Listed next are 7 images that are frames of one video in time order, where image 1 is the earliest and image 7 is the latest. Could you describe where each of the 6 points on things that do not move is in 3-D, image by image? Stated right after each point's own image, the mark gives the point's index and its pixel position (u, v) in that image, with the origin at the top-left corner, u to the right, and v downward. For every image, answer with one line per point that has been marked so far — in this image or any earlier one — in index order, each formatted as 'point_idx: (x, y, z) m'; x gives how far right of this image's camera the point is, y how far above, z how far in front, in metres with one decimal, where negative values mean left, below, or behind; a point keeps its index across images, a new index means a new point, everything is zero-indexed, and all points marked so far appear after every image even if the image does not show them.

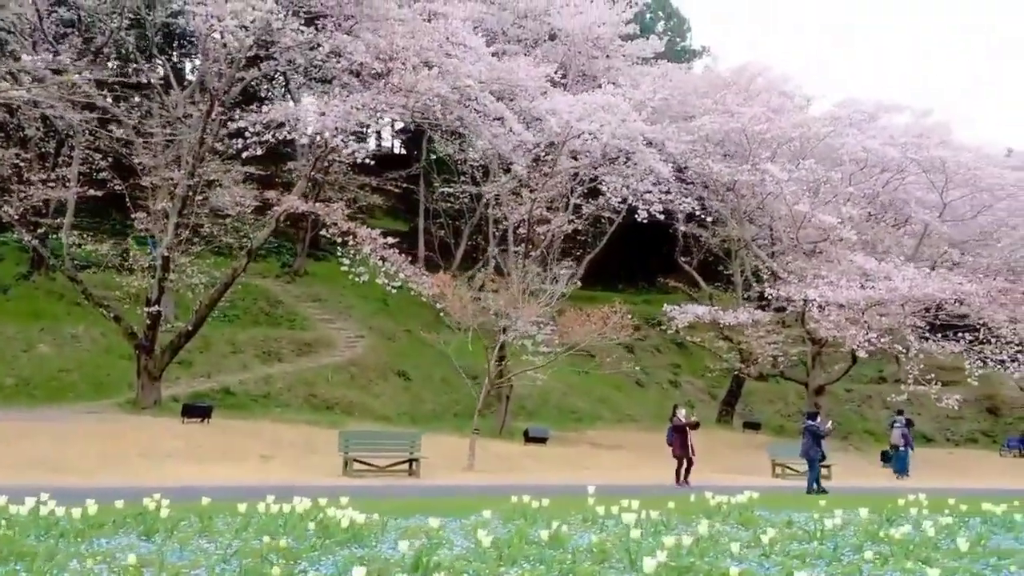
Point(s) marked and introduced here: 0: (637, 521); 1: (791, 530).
0: (+1.2, -2.1, +8.2) m
1: (+2.7, -2.3, +8.6) m
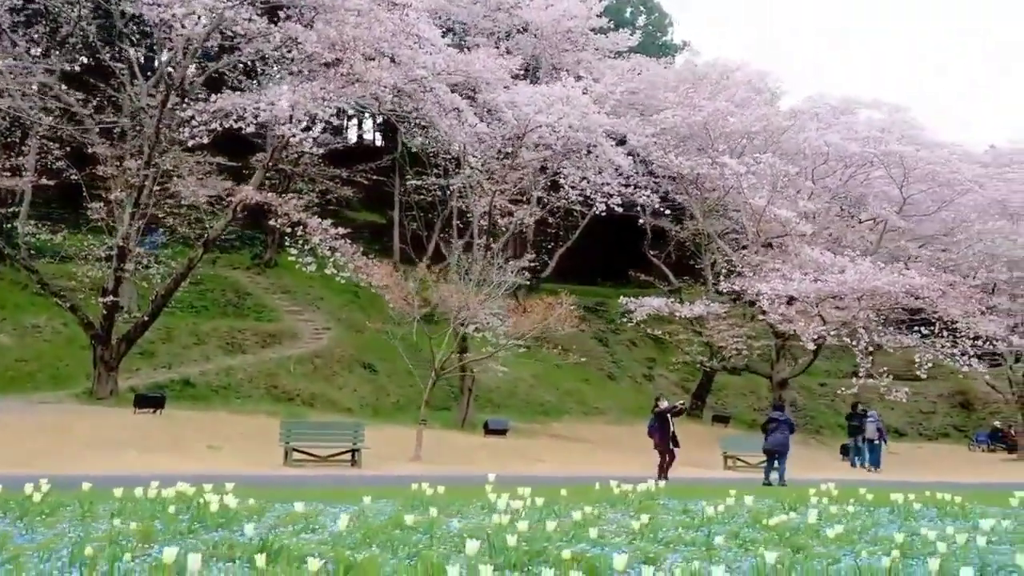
0: (+0.1, -2.0, +8.2) m
1: (+1.7, -2.2, +8.6) m
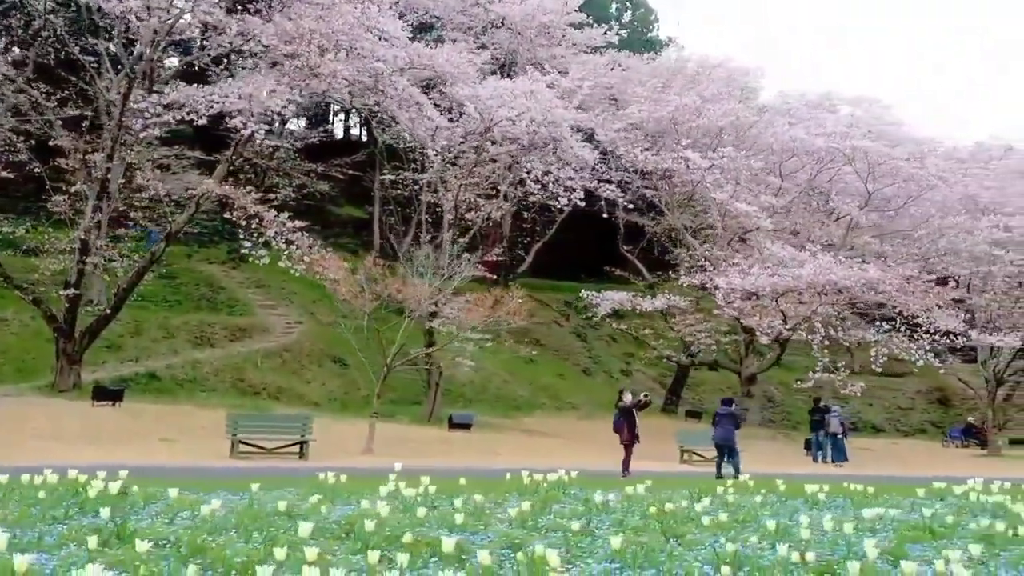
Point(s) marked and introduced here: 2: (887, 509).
0: (-0.9, -1.9, +8.3) m
1: (+0.6, -2.1, +8.6) m
2: (+3.8, -2.2, +9.0) m
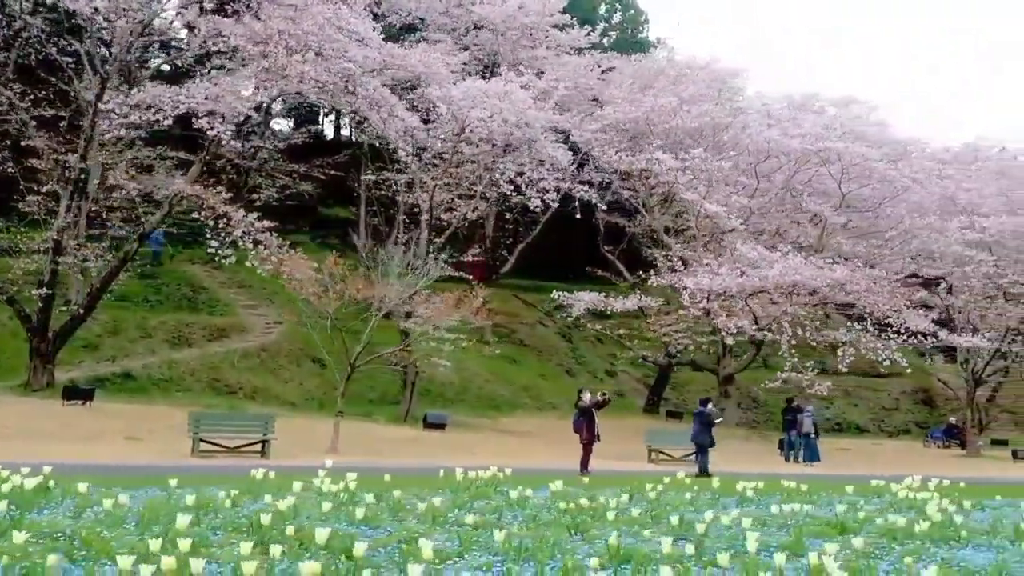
0: (-1.7, -1.9, +8.3) m
1: (-0.1, -2.1, +8.7) m
2: (+3.0, -2.2, +9.0) m
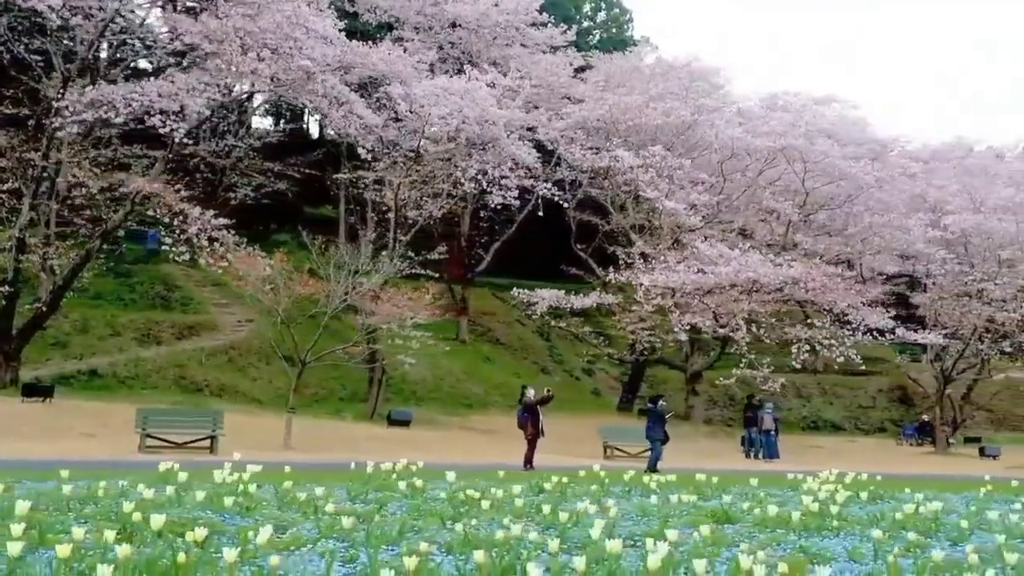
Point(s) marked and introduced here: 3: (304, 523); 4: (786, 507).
0: (-2.7, -1.8, +8.4) m
1: (-1.2, -2.0, +8.8) m
2: (+2.0, -2.2, +9.2) m
3: (-1.6, -1.8, +6.8) m
4: (+2.6, -2.1, +8.3) m
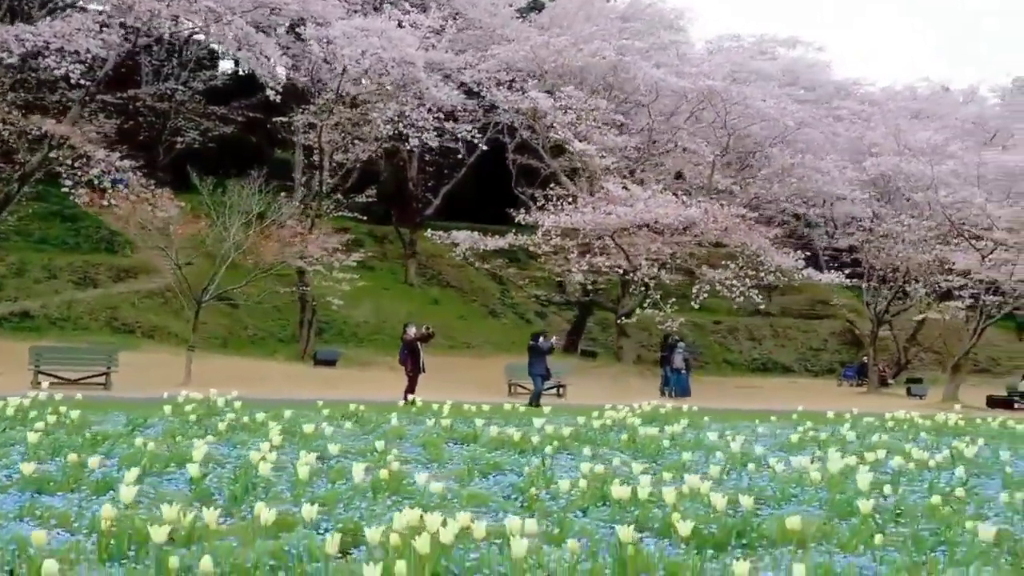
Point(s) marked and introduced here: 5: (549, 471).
0: (-5.0, -1.2, +8.9) m
1: (-3.5, -1.4, +9.2) m
2: (-0.3, -1.5, +9.6) m
3: (-3.9, -1.3, +7.2) m
4: (+0.3, -1.4, +8.7) m
5: (+0.3, -1.3, +6.4) m
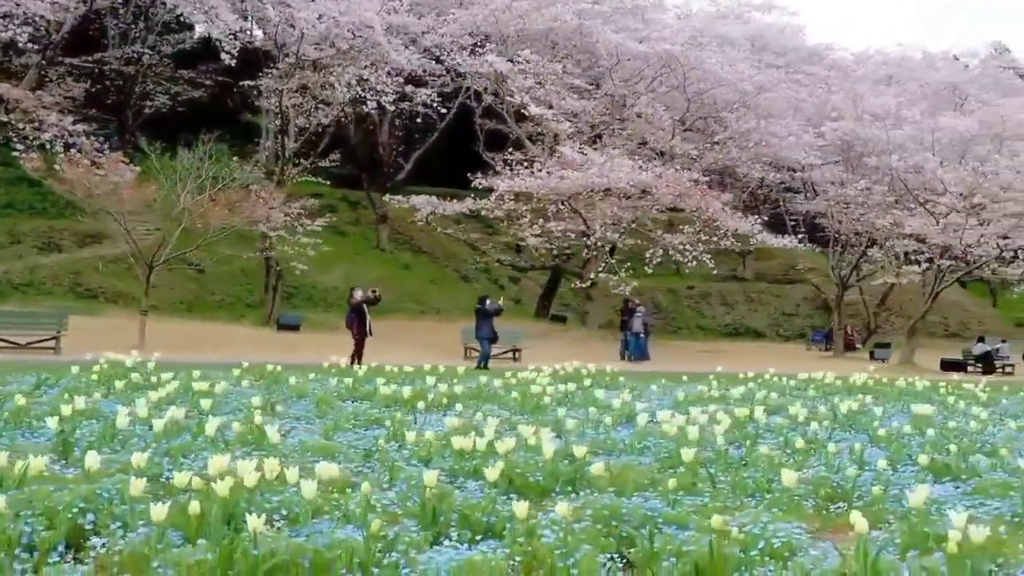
0: (-6.0, -0.8, +9.1) m
1: (-4.5, -1.0, +9.4) m
2: (-1.4, -1.1, +9.8) m
3: (-4.9, -0.9, +7.4) m
4: (-0.7, -1.0, +9.0) m
5: (-0.7, -1.0, +6.7) m
